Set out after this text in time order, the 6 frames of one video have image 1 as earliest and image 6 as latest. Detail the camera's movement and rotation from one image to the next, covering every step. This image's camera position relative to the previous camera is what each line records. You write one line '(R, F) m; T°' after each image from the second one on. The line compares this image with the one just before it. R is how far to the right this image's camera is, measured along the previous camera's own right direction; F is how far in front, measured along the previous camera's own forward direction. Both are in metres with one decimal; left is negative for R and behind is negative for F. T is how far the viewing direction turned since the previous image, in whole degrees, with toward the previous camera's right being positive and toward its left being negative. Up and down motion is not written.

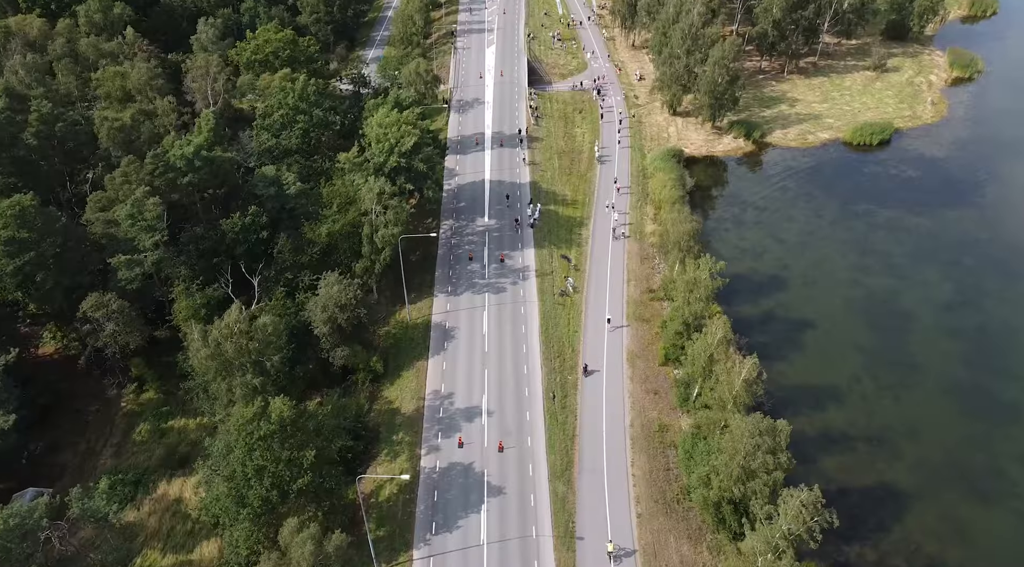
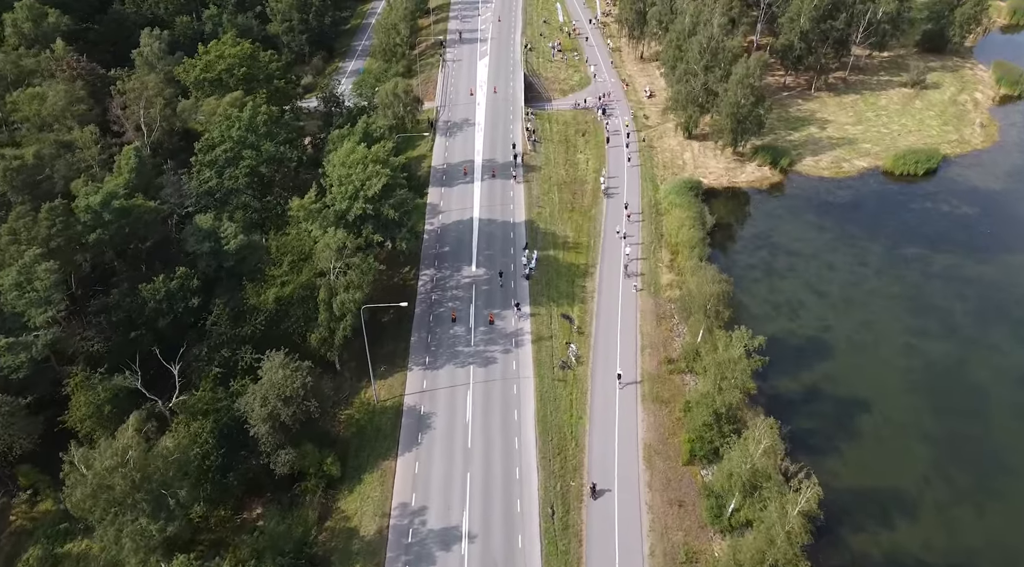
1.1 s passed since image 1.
(+0.8, +17.6) m; 0°
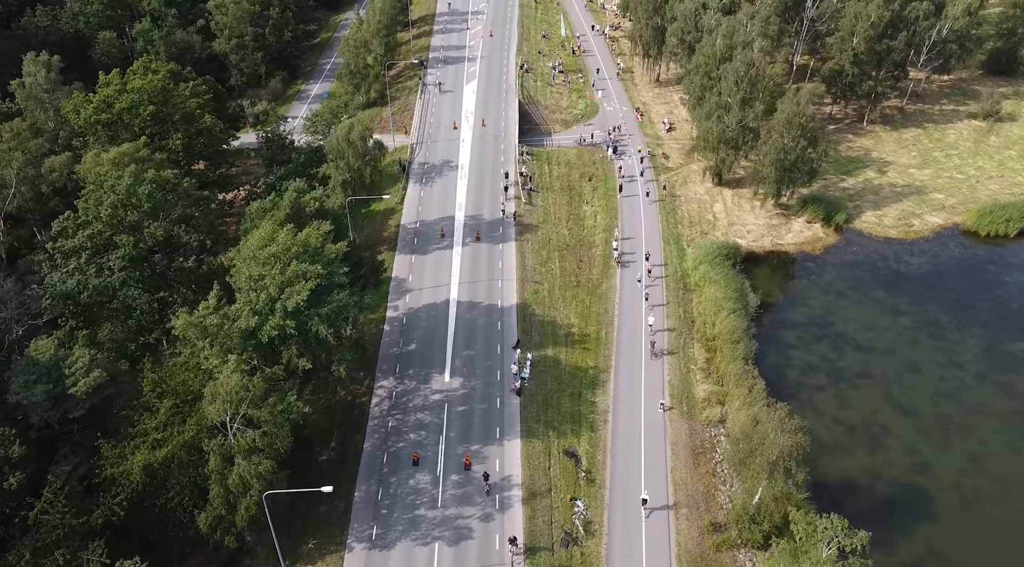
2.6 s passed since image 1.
(+1.1, +24.5) m; 0°
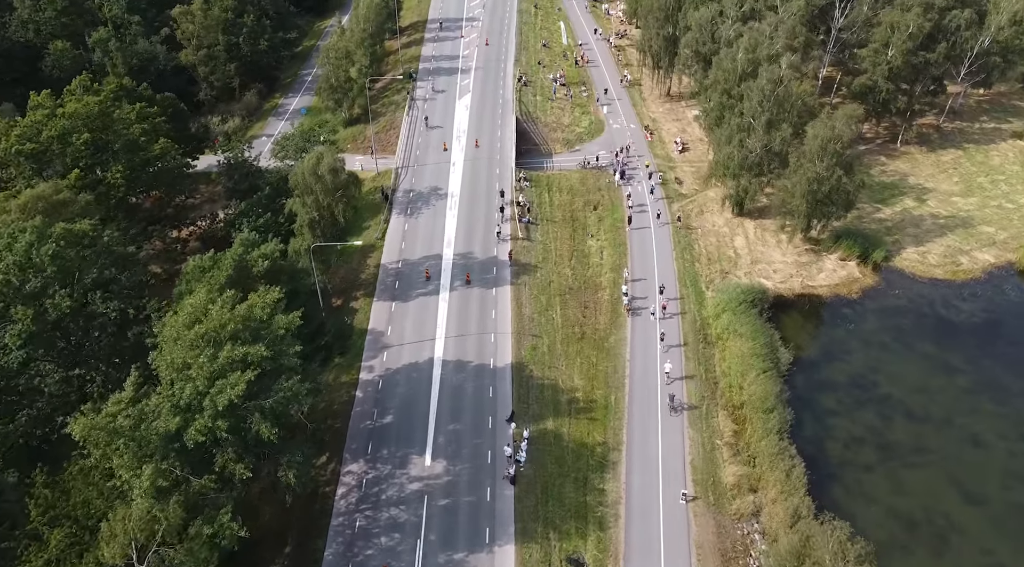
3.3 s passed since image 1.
(+0.5, +11.7) m; 0°
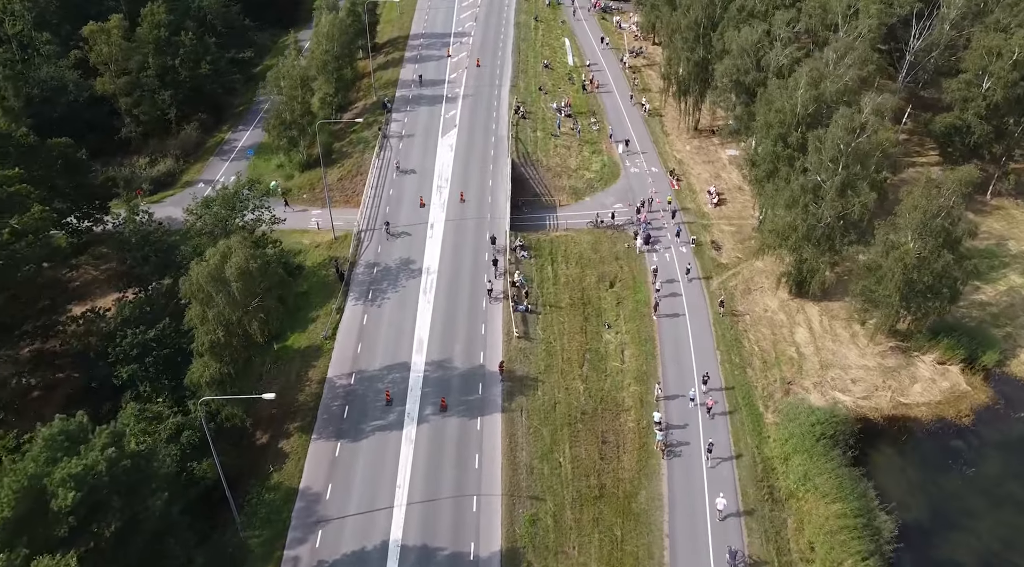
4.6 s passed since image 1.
(+0.6, +22.1) m; 0°
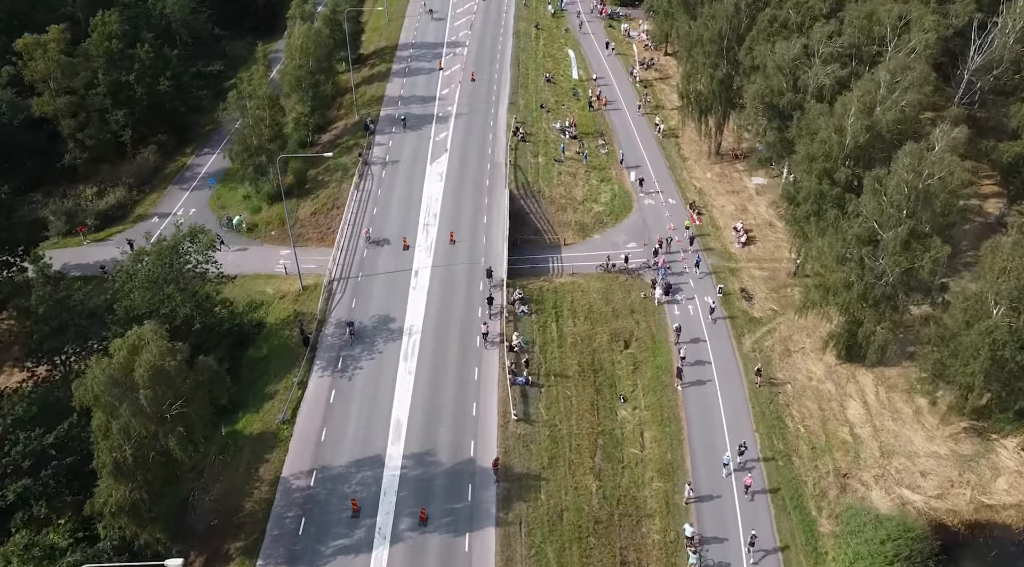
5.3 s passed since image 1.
(+0.1, +11.7) m; 0°
